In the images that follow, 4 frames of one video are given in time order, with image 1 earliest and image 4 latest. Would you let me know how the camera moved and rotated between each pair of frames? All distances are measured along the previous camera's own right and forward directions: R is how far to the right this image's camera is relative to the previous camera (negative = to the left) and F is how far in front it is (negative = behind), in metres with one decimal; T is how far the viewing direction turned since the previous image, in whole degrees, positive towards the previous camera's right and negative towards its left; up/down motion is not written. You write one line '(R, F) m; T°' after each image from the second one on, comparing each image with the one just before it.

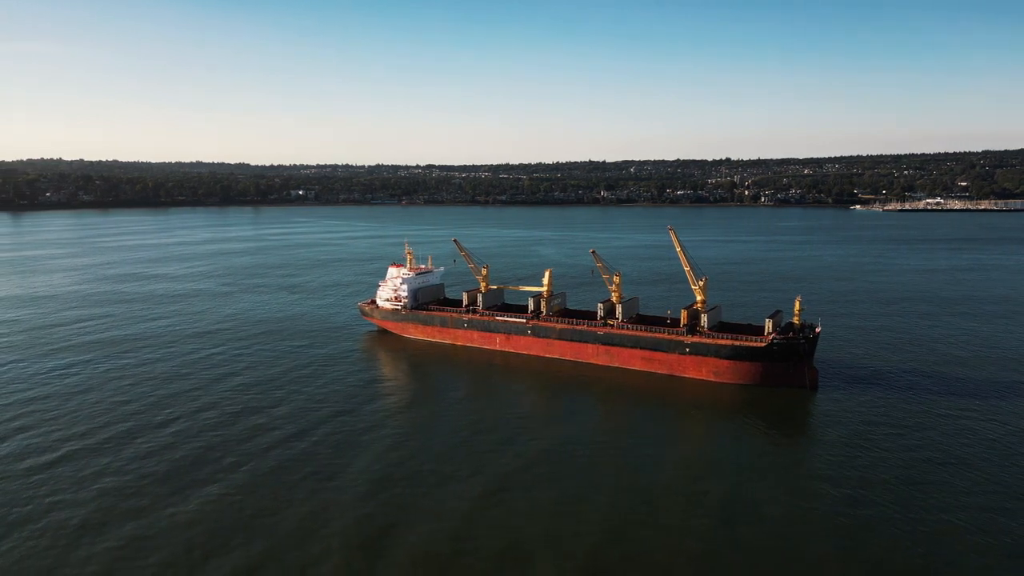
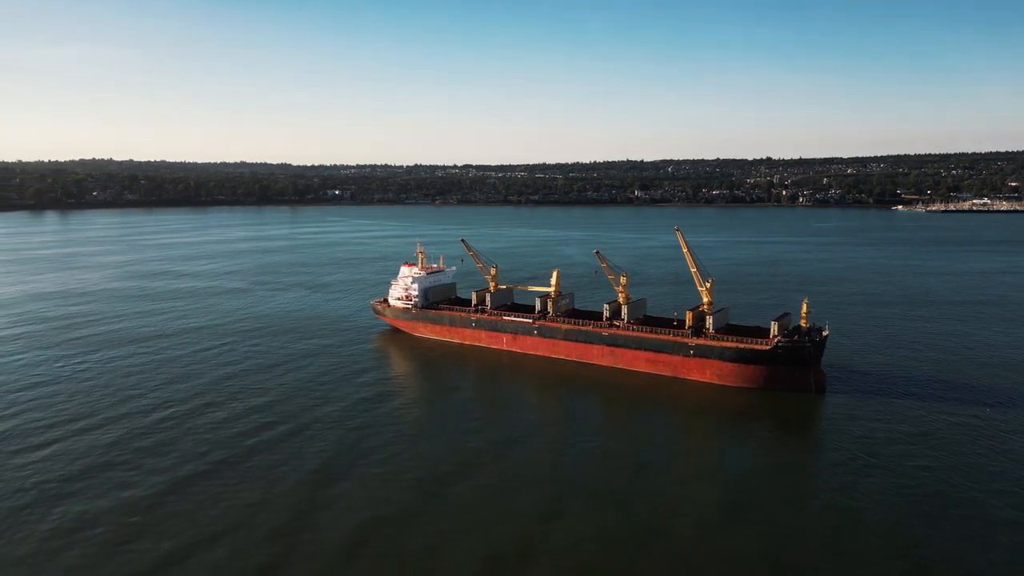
(+1.0, 0.0) m; -3°
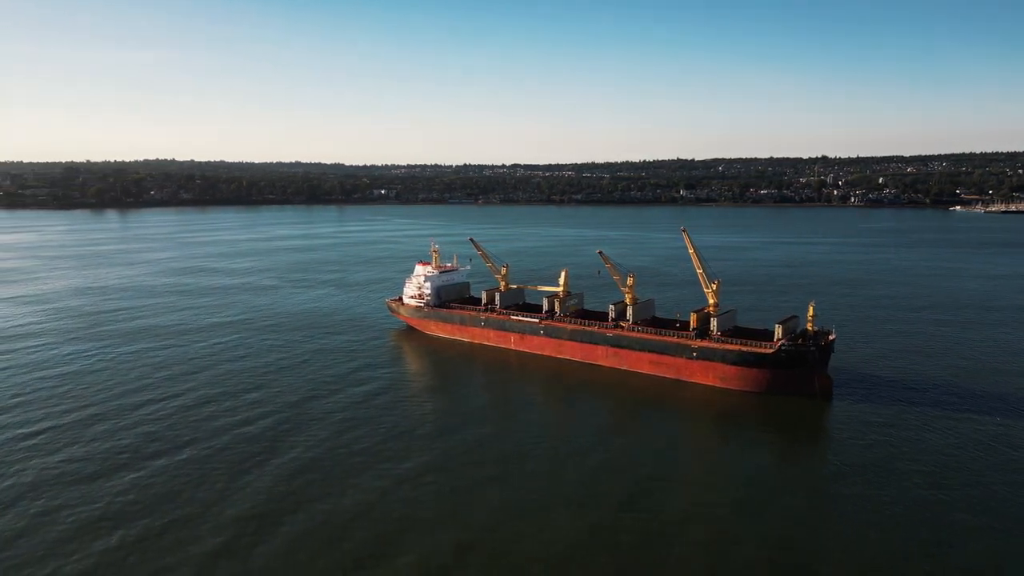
(+1.3, 0.0) m; -3°
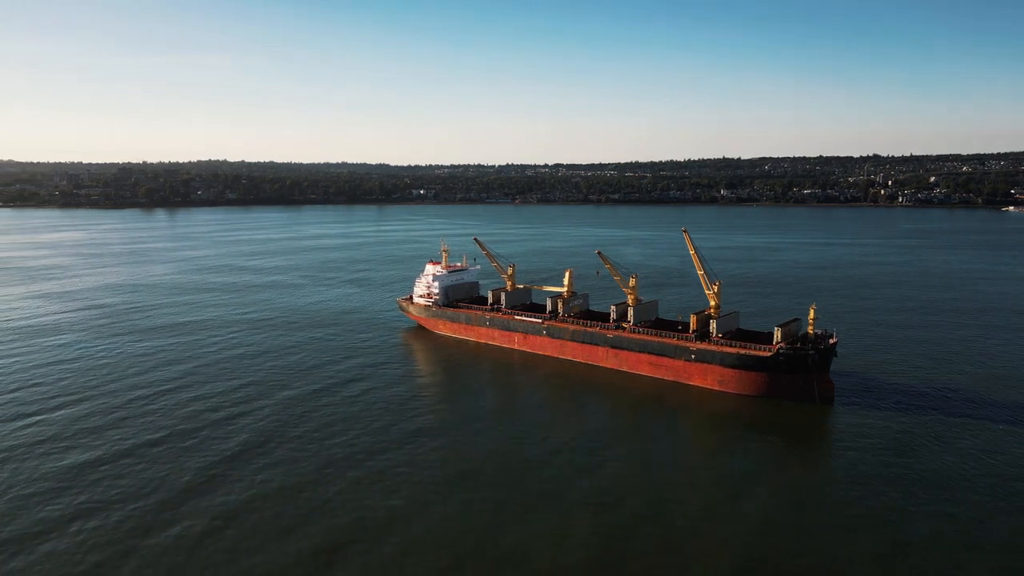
(+1.4, 0.0) m; -3°
